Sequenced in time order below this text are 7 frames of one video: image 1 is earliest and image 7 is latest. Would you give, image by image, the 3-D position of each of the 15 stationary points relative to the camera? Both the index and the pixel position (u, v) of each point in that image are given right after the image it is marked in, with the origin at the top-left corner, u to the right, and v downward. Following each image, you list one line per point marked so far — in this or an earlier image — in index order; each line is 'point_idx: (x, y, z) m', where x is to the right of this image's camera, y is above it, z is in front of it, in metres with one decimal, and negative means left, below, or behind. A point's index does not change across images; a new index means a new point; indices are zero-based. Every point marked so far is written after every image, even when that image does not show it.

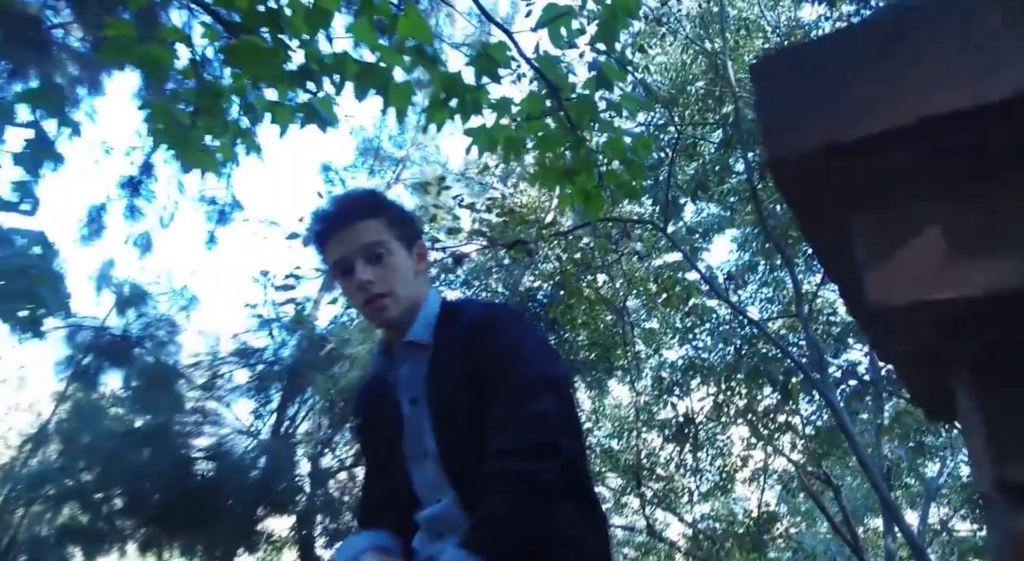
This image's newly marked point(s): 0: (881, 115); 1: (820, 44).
0: (+0.2, +0.1, +0.4) m
1: (+0.2, +0.2, +0.5) m
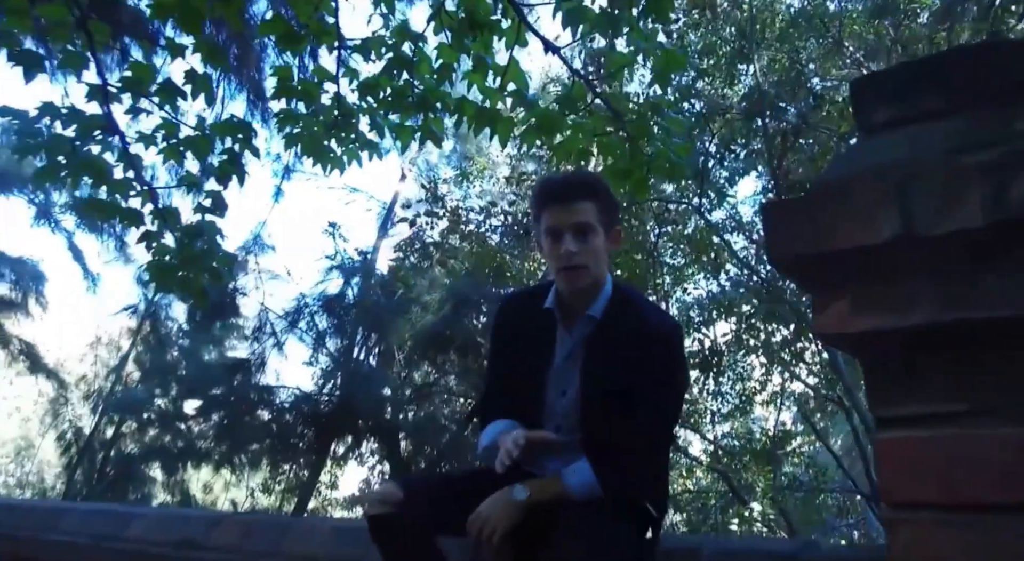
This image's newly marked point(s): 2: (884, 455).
0: (+0.4, +0.1, +0.9) m
1: (+0.4, +0.1, +0.9) m
2: (+0.5, -0.2, +0.9) m
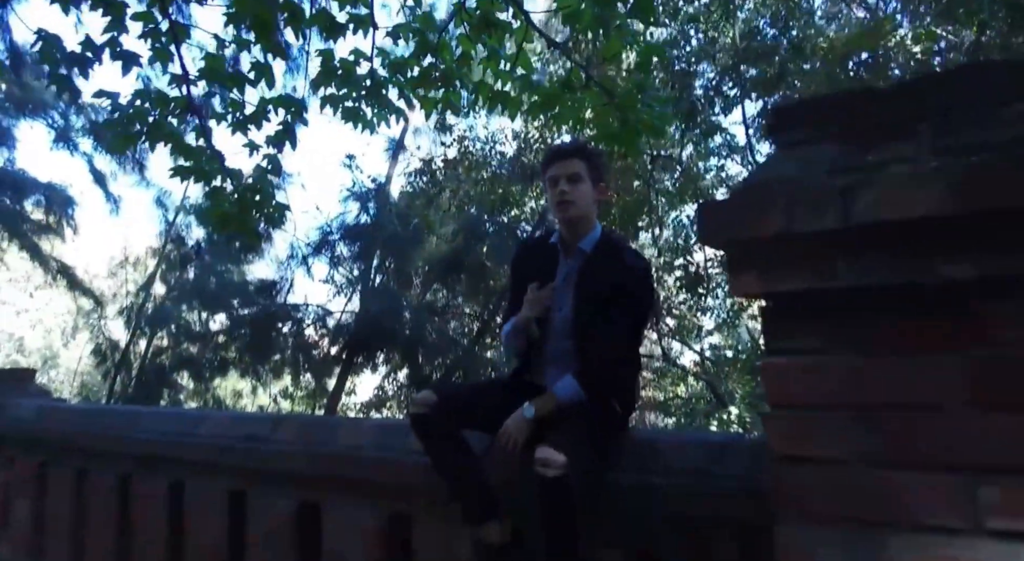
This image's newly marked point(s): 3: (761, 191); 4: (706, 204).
0: (+0.4, +0.1, +1.3) m
1: (+0.4, +0.2, +1.4) m
2: (+0.5, -0.2, +1.4) m
3: (+0.5, +0.2, +1.3) m
4: (+0.4, +0.1, +1.4) m
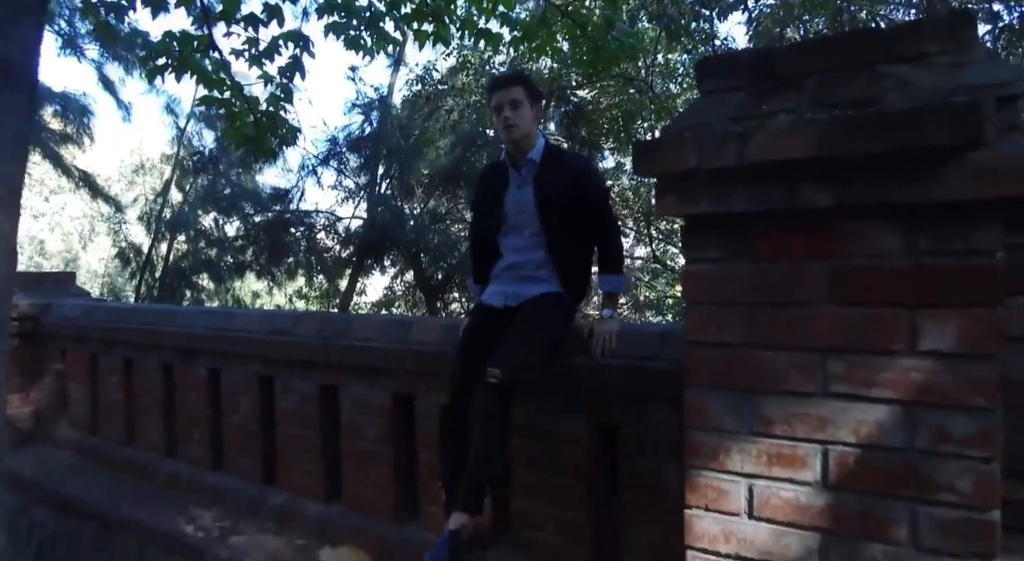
0: (+0.4, +0.3, +1.7) m
1: (+0.3, +0.3, +1.7) m
2: (+0.4, 0.0, +1.7) m
3: (+0.4, +0.3, +1.6) m
4: (+0.3, +0.3, +1.7) m
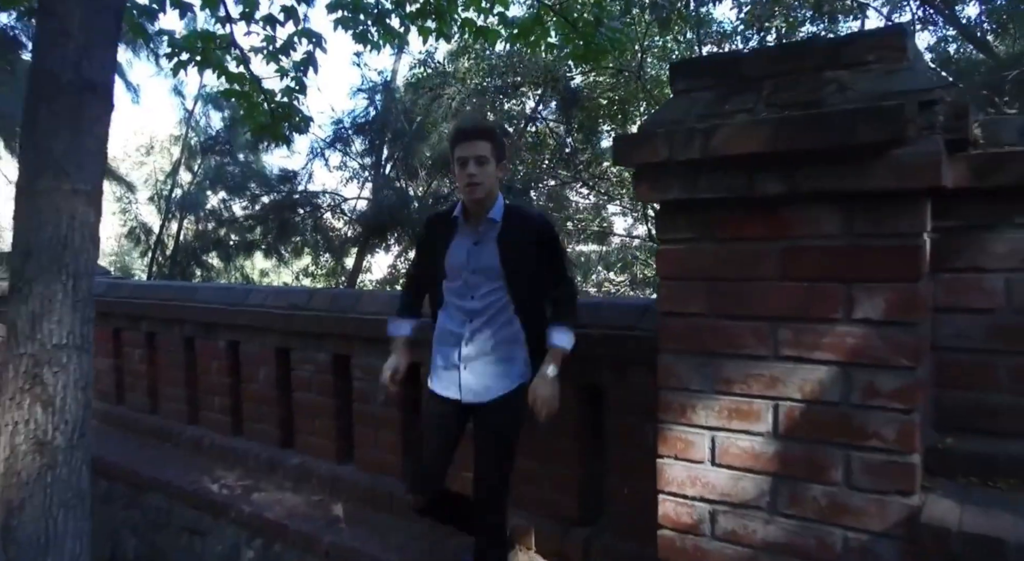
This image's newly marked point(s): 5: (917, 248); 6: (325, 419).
0: (+0.3, +0.3, +1.9) m
1: (+0.3, +0.4, +1.9) m
2: (+0.4, +0.1, +2.0) m
3: (+0.4, +0.4, +1.9) m
4: (+0.3, +0.4, +1.9) m
5: (+0.9, +0.1, +1.6) m
6: (-0.8, -0.6, +3.2) m
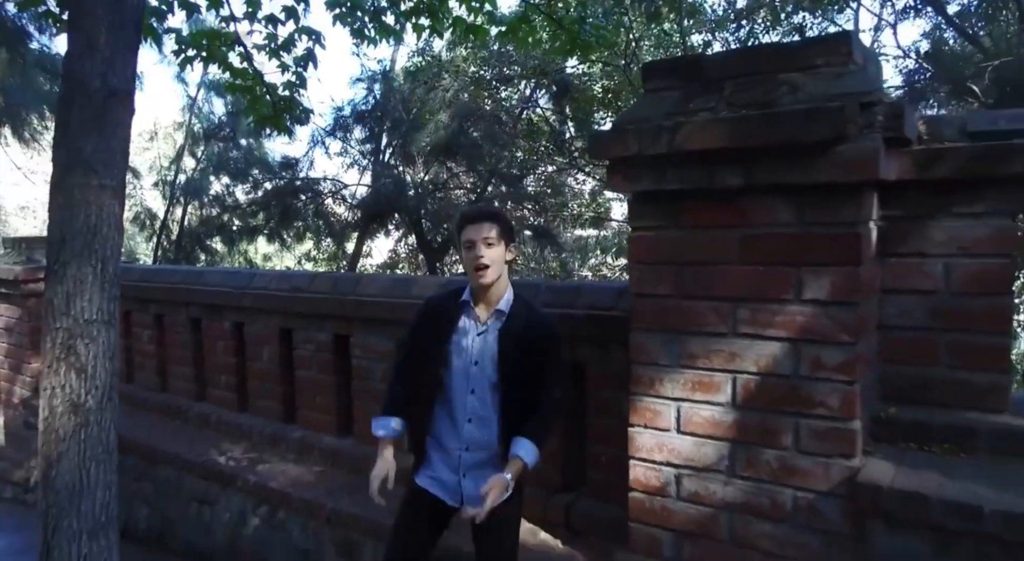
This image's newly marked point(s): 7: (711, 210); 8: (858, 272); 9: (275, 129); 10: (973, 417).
0: (+0.3, +0.4, +2.1) m
1: (+0.3, +0.4, +2.1) m
2: (+0.4, +0.1, +2.1) m
3: (+0.3, +0.4, +2.0) m
4: (+0.2, +0.4, +2.1) m
5: (+0.8, +0.1, +1.7) m
6: (-0.9, -0.5, +3.4) m
7: (+0.5, +0.2, +2.0) m
8: (+0.8, 0.0, +1.8) m
9: (-1.7, +1.1, +5.0) m
10: (+1.2, -0.4, +1.9) m
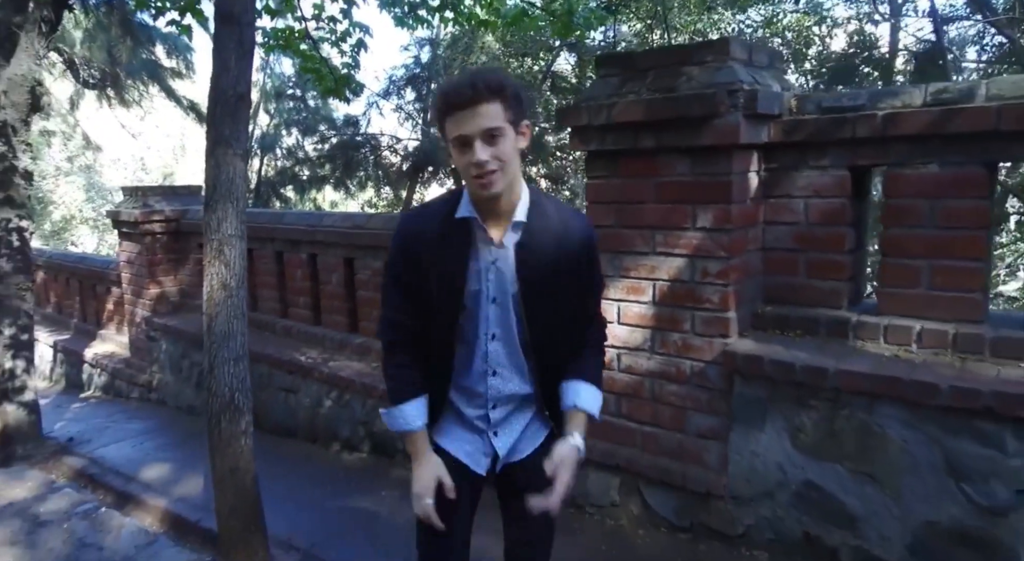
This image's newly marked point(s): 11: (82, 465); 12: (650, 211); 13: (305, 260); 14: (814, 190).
0: (+0.2, +0.6, +2.9) m
1: (+0.2, +0.7, +2.9) m
2: (+0.3, +0.4, +3.0) m
3: (+0.3, +0.7, +2.8) m
4: (+0.2, +0.7, +2.9) m
5: (+0.8, +0.3, +2.5) m
6: (-0.8, -0.2, +4.4) m
7: (+0.5, +0.4, +2.8) m
8: (+0.8, +0.3, +2.5) m
9: (-1.4, +1.5, +5.9) m
10: (+1.1, -0.1, +2.7) m
11: (-2.8, -1.2, +4.6) m
12: (+0.5, +0.3, +2.8) m
13: (-1.4, +0.1, +4.9) m
14: (+1.1, +0.3, +2.6) m
